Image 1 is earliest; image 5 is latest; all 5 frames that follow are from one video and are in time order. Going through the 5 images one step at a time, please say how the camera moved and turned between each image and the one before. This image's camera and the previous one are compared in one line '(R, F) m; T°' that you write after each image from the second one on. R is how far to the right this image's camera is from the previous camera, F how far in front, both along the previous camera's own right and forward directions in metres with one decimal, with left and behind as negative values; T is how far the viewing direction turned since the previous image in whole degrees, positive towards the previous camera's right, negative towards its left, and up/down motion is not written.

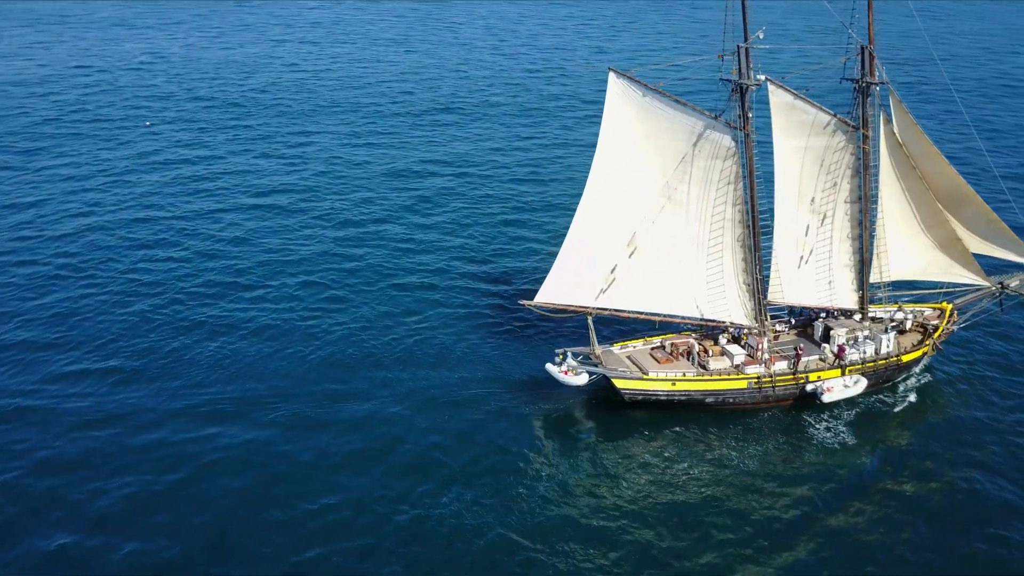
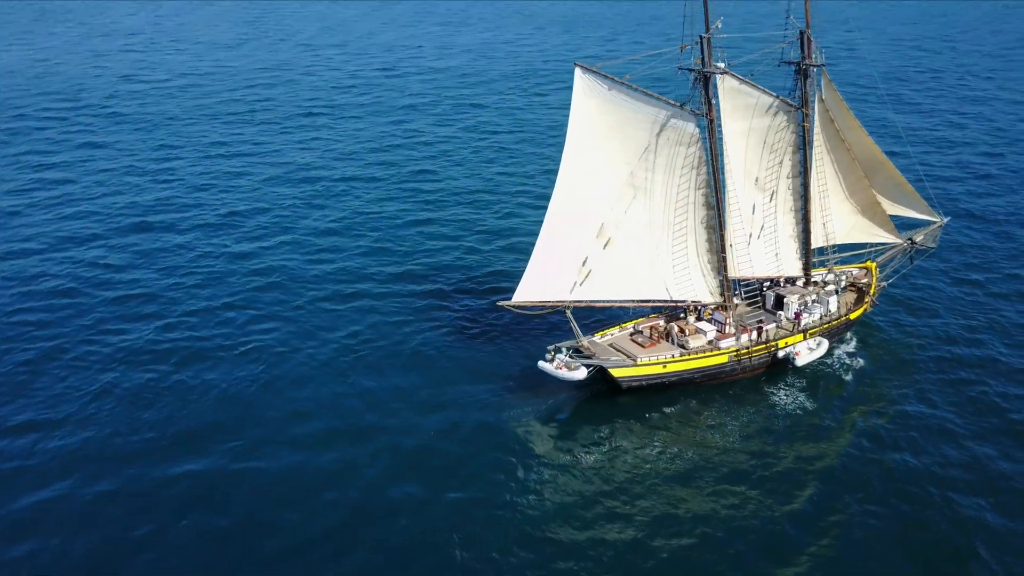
(-7.0, +0.6) m; +11°
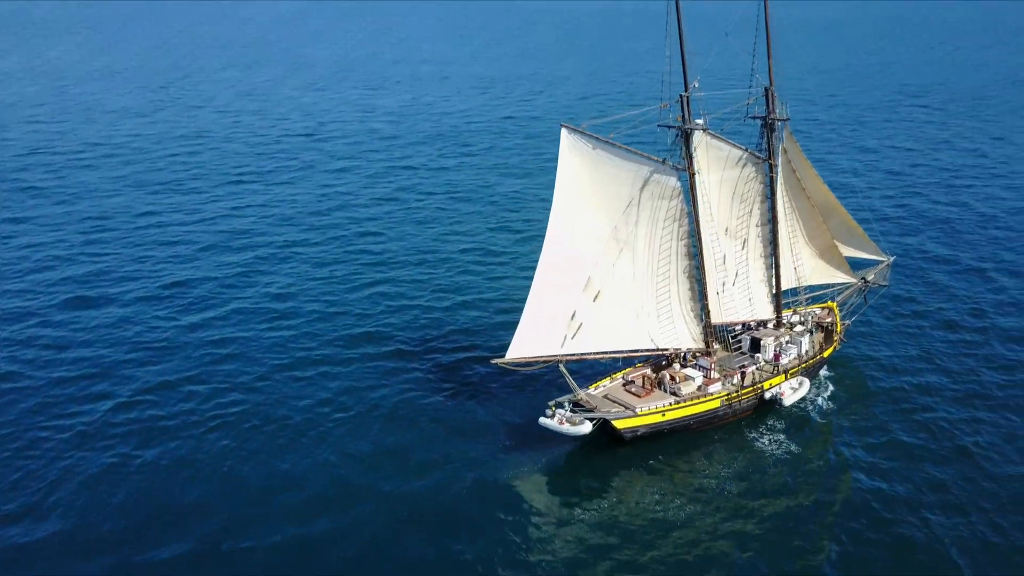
(-4.2, -0.1) m; +6°
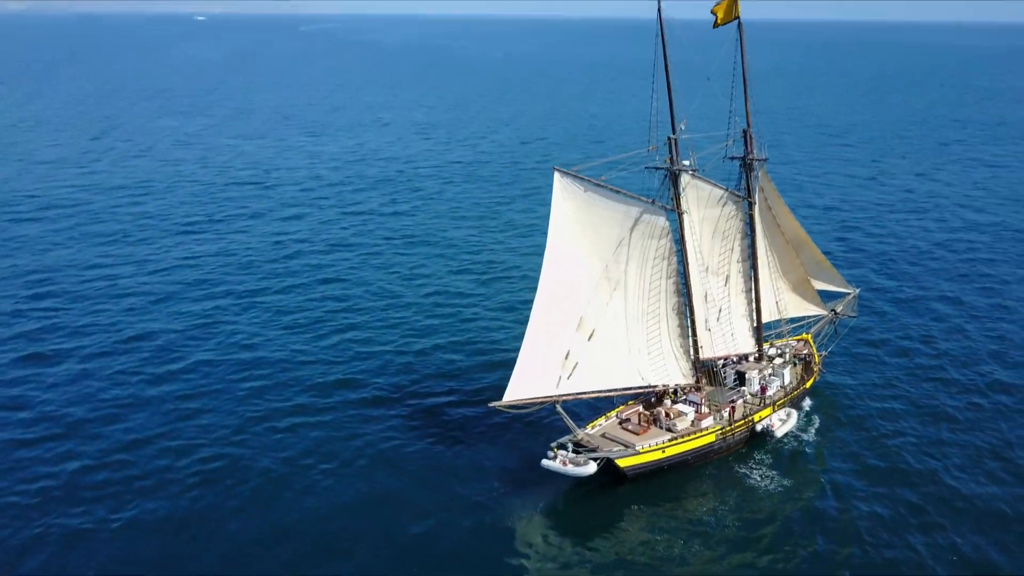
(-3.1, -0.1) m; +4°
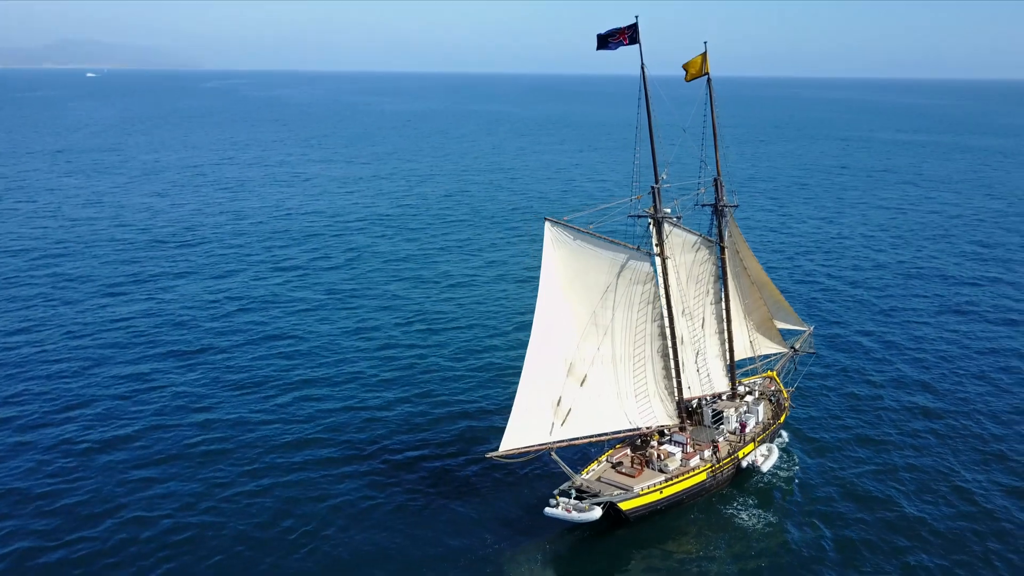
(-4.3, -0.3) m; +6°
